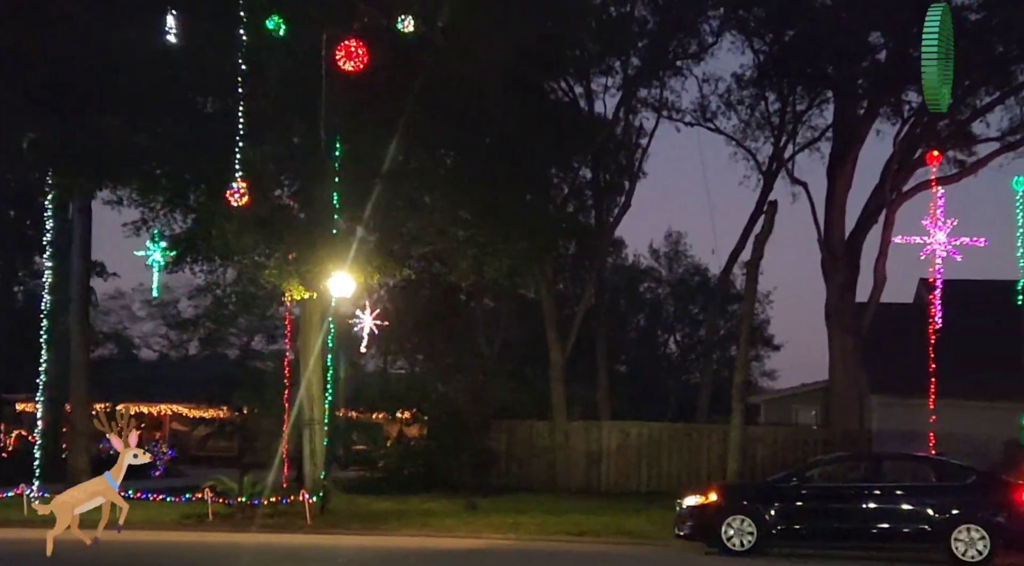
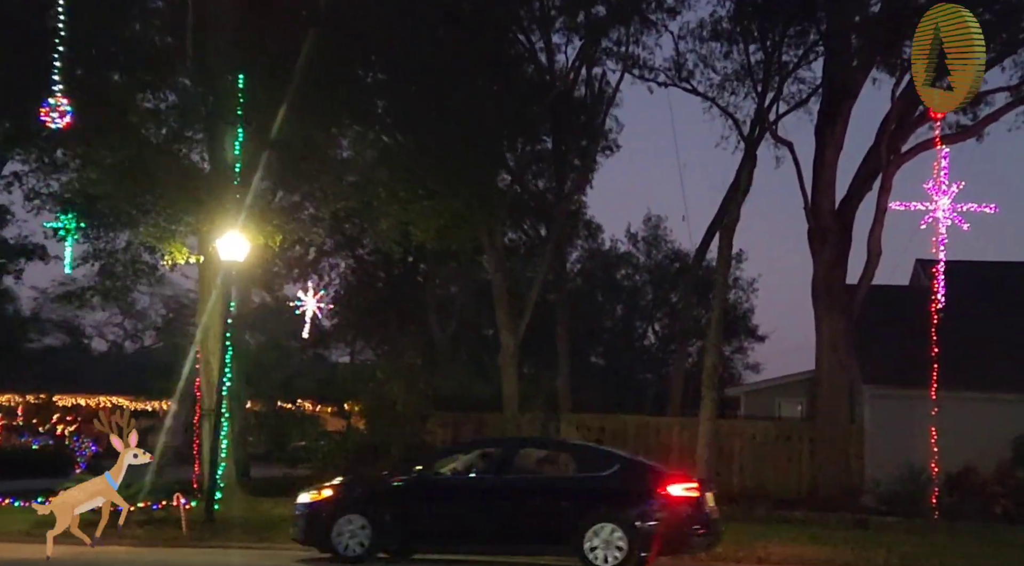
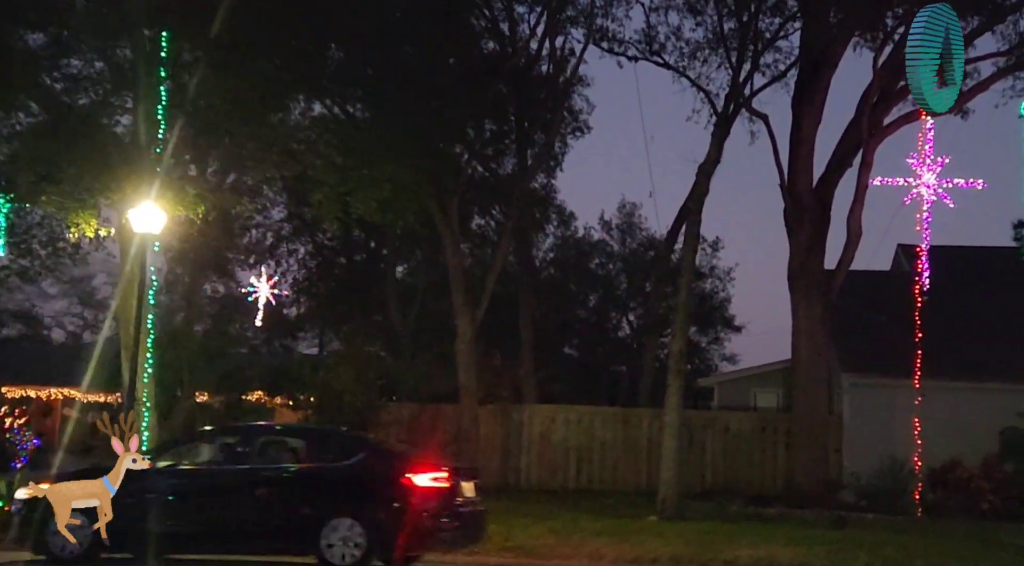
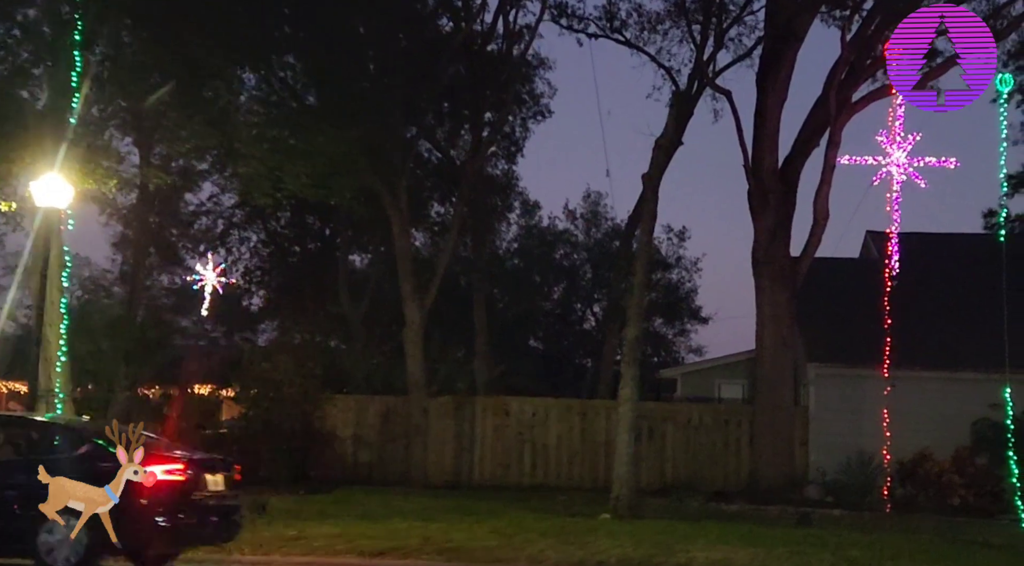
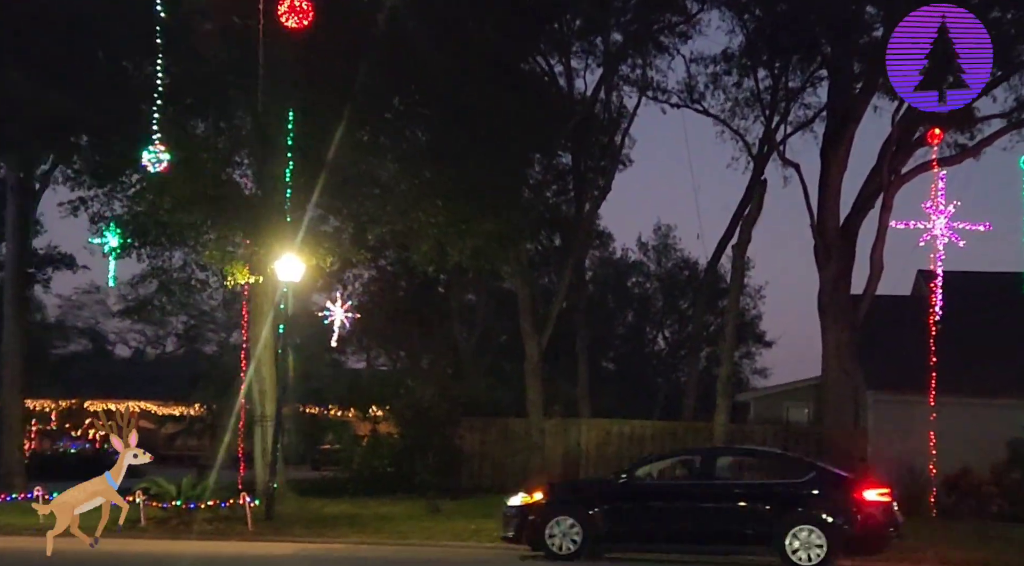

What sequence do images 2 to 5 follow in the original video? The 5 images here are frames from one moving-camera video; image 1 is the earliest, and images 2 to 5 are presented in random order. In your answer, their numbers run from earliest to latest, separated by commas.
5, 2, 3, 4
